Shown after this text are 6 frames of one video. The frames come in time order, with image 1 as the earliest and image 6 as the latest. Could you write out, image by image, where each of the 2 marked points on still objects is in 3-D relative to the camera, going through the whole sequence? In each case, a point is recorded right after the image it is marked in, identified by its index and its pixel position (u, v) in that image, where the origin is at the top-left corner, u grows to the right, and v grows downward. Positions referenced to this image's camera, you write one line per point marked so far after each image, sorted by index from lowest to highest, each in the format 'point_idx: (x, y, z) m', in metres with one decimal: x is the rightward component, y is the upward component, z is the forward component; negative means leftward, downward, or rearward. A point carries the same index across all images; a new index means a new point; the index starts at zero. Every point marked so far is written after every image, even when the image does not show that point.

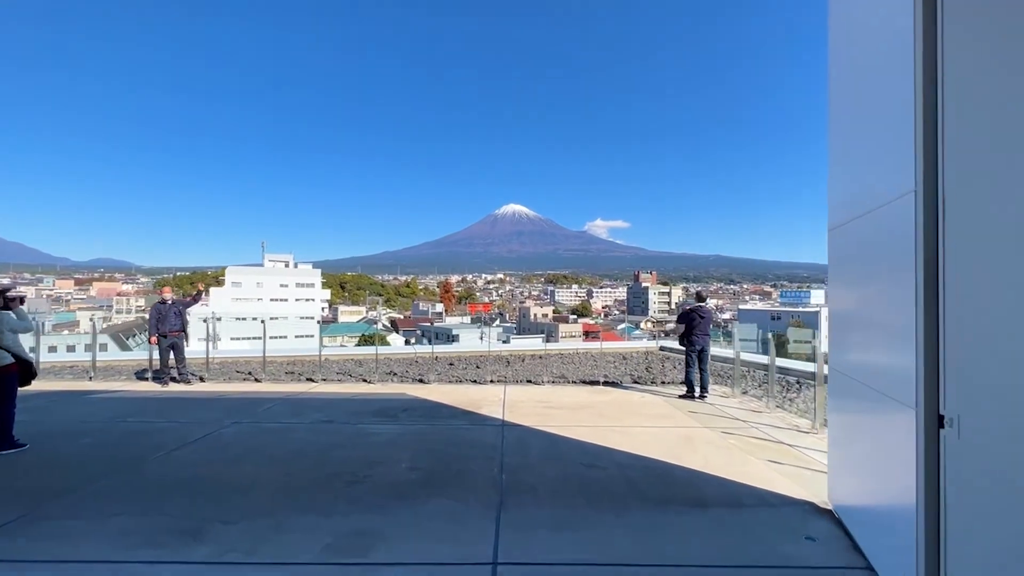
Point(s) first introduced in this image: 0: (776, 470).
0: (+1.7, -1.2, +3.1) m
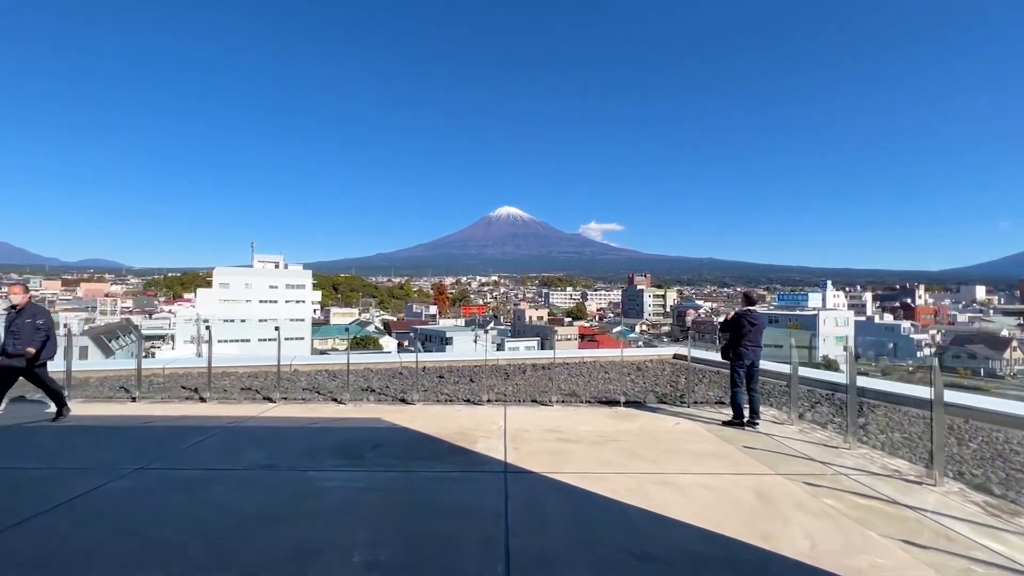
0: (+1.8, -1.2, +2.1) m
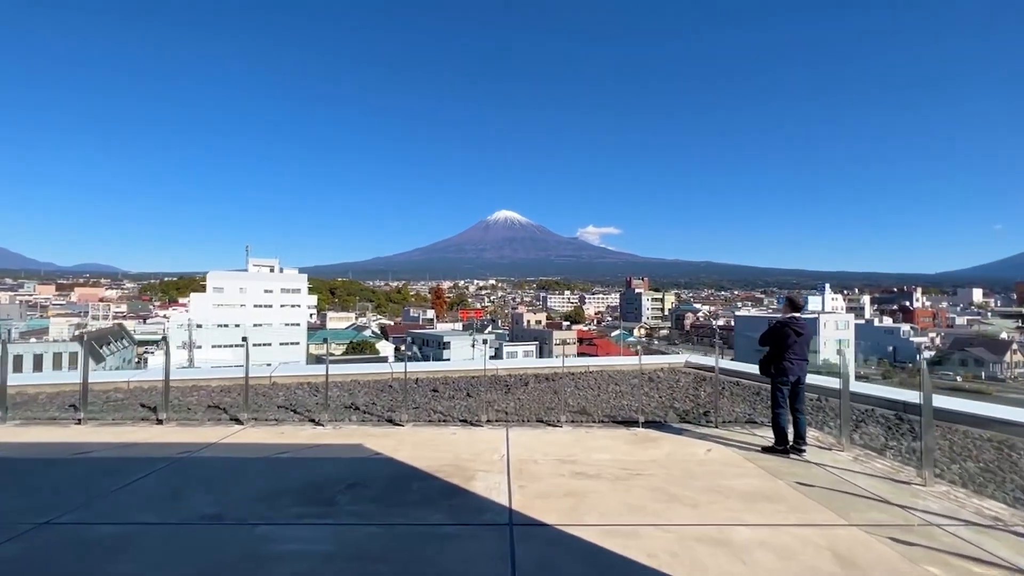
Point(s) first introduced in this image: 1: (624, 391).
0: (+1.8, -1.2, +1.4) m
1: (+1.5, -1.4, +6.2) m
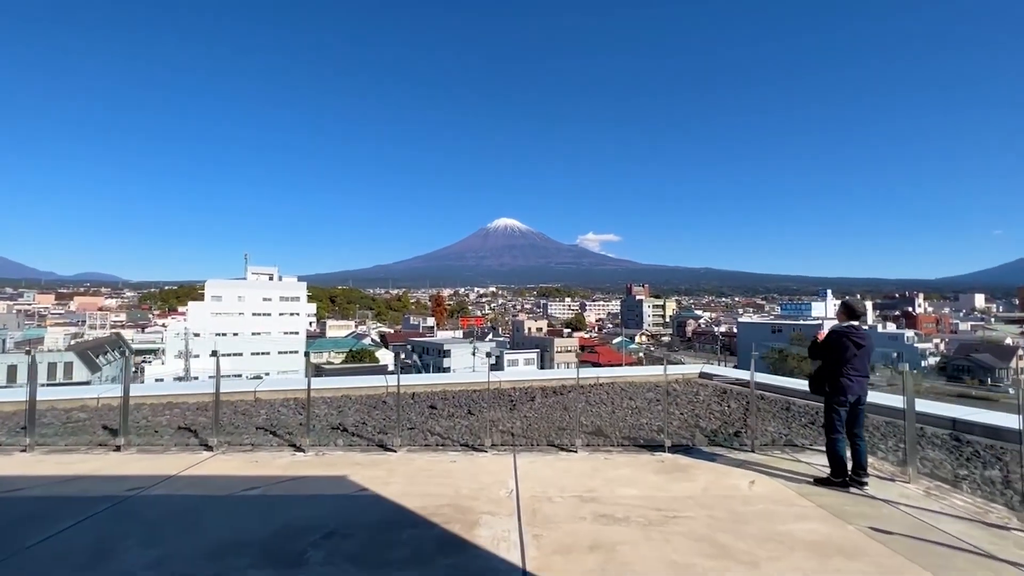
0: (+1.9, -1.2, +0.9) m
1: (+1.5, -1.4, +5.6) m
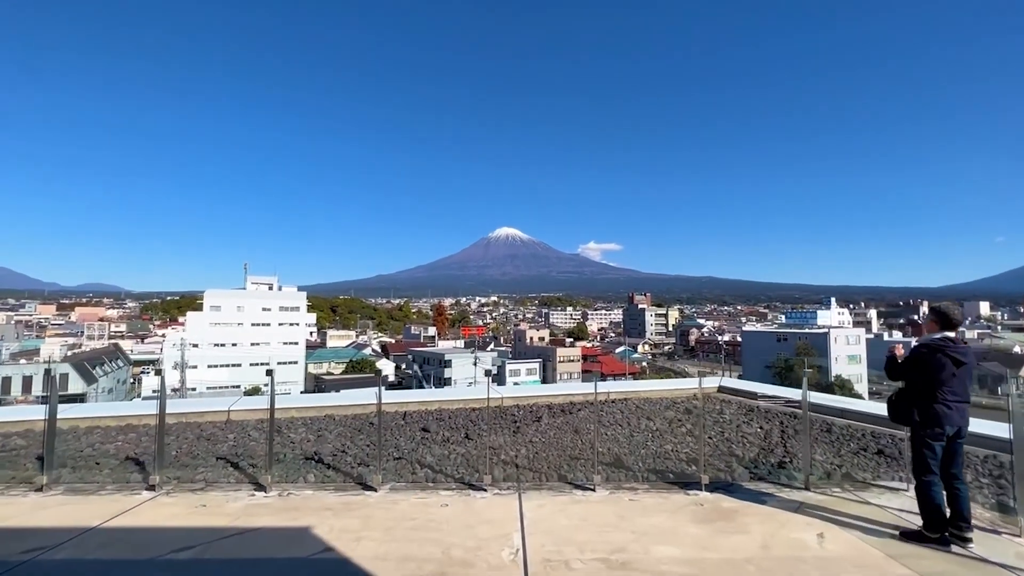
0: (+1.9, -1.2, +0.3) m
1: (+1.6, -1.5, +5.0) m
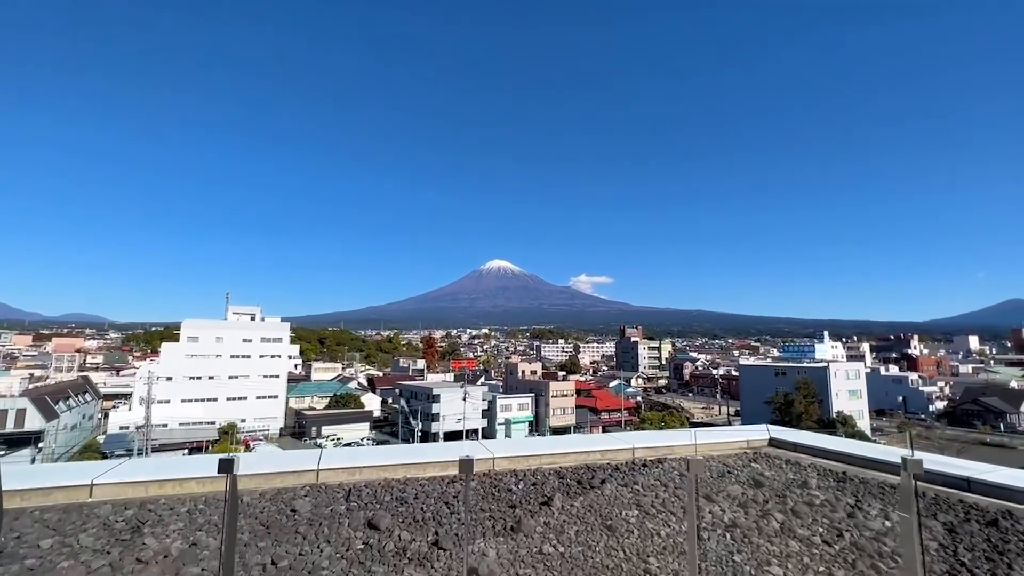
0: (+2.0, -1.0, -1.4) m
1: (+1.5, -1.6, +3.3) m
